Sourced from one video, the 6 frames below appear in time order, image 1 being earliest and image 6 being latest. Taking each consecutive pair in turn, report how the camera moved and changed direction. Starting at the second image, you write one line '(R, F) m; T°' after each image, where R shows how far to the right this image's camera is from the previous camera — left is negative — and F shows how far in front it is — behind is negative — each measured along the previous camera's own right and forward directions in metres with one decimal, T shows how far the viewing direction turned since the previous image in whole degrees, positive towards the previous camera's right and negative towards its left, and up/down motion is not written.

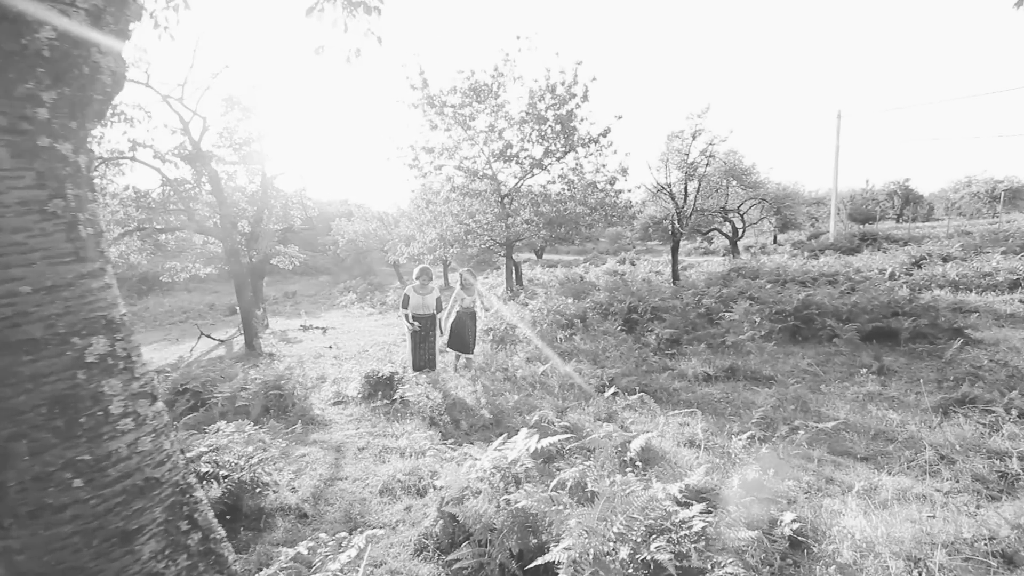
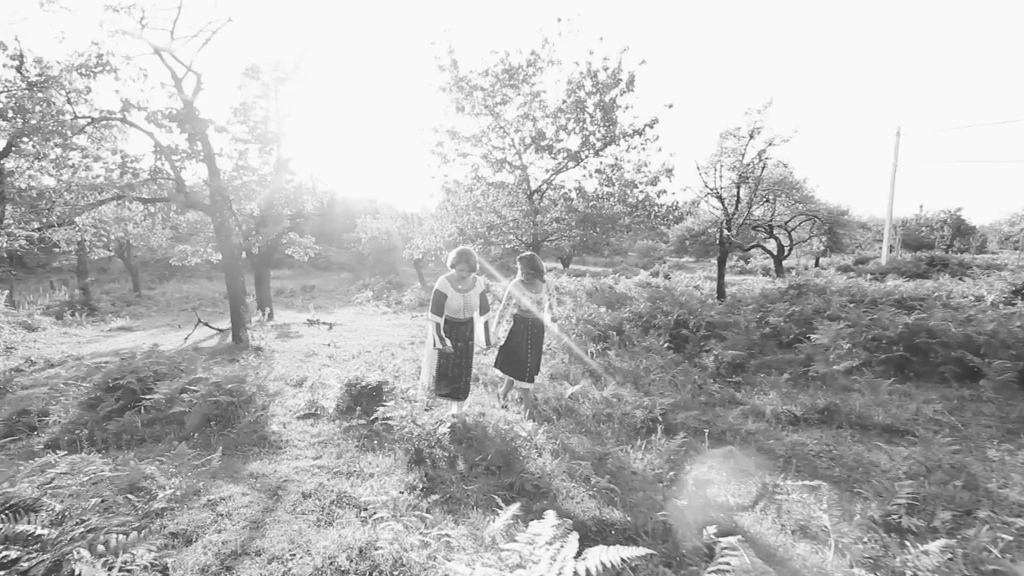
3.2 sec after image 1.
(0.0, +1.7) m; -3°
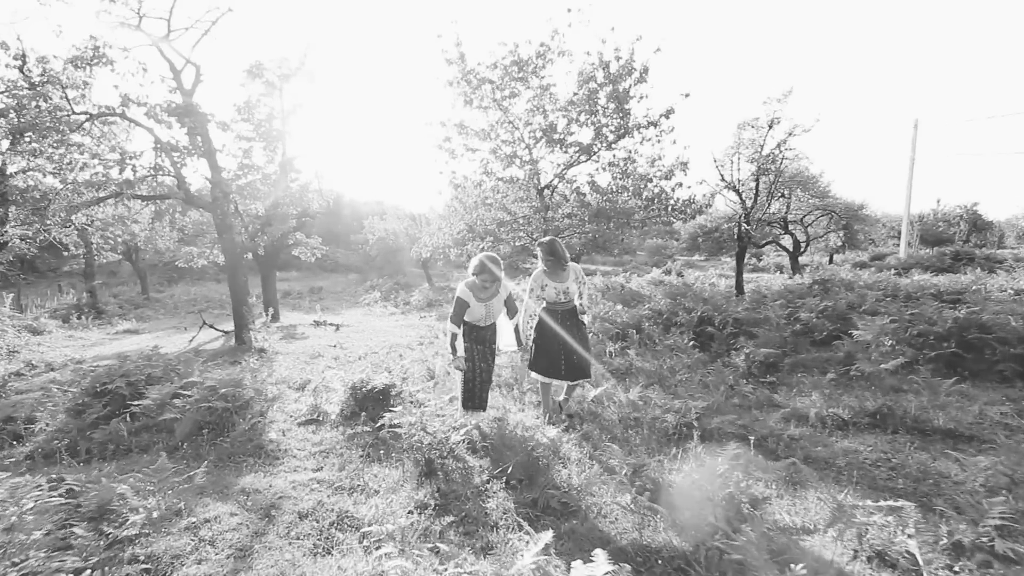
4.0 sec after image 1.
(-0.1, +0.5) m; -1°
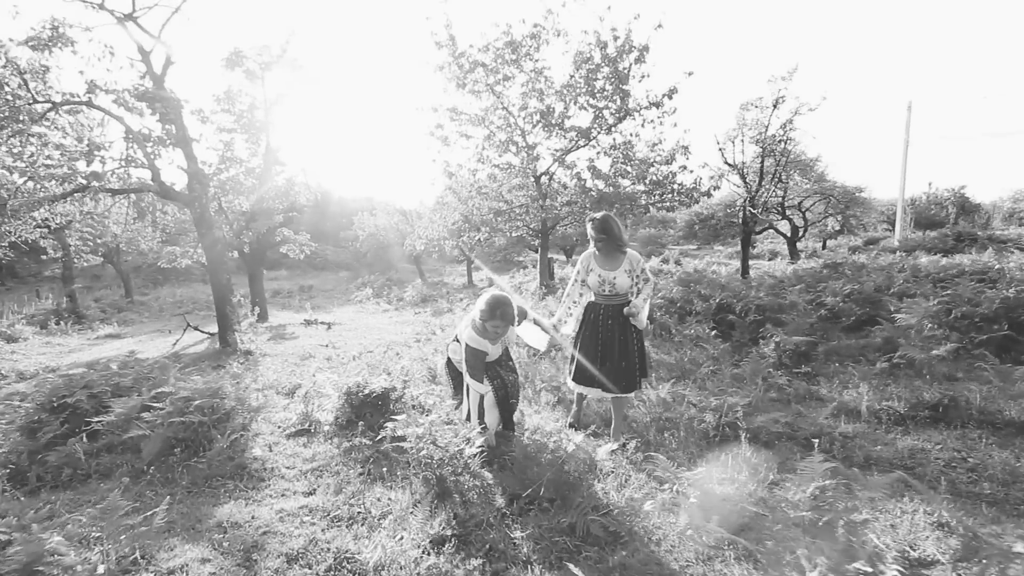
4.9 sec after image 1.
(-0.2, +0.6) m; +1°
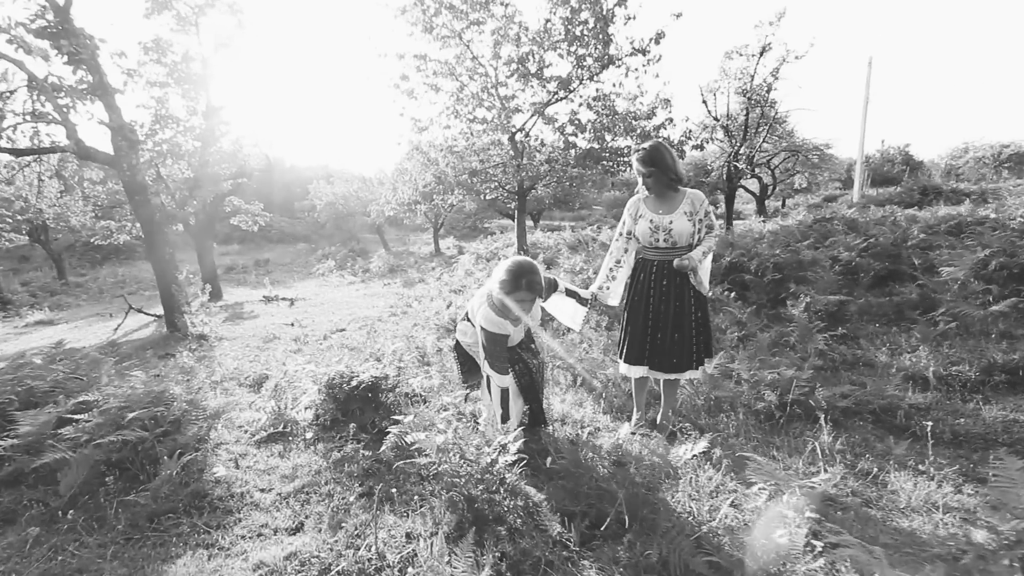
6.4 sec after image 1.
(-0.4, +0.9) m; +4°
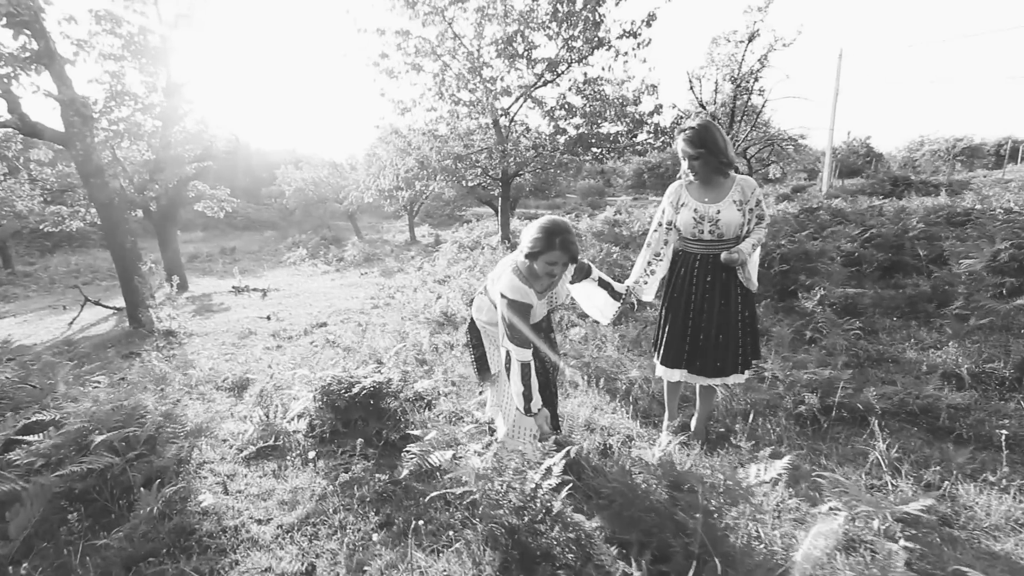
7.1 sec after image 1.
(-0.3, +0.4) m; +3°
